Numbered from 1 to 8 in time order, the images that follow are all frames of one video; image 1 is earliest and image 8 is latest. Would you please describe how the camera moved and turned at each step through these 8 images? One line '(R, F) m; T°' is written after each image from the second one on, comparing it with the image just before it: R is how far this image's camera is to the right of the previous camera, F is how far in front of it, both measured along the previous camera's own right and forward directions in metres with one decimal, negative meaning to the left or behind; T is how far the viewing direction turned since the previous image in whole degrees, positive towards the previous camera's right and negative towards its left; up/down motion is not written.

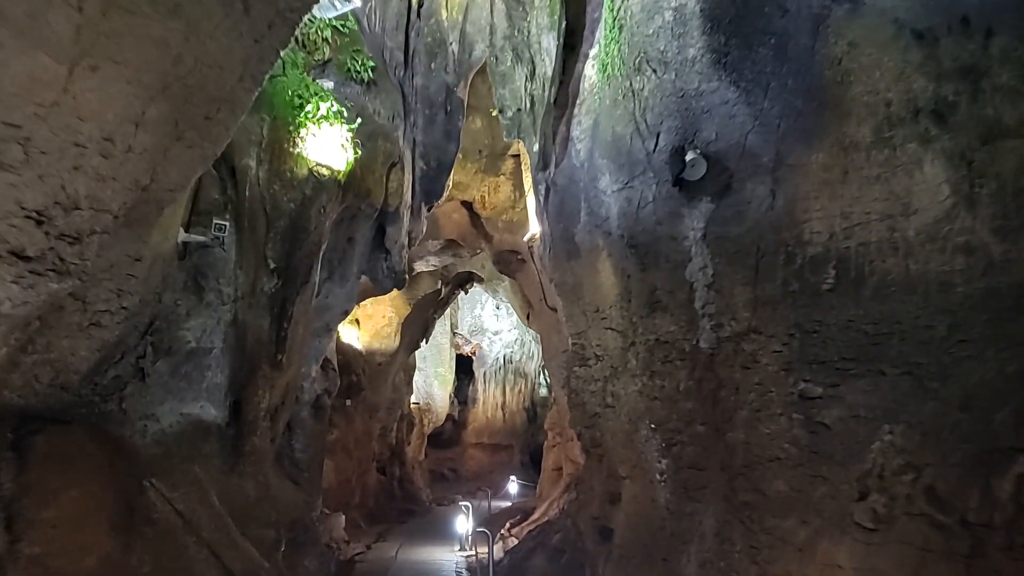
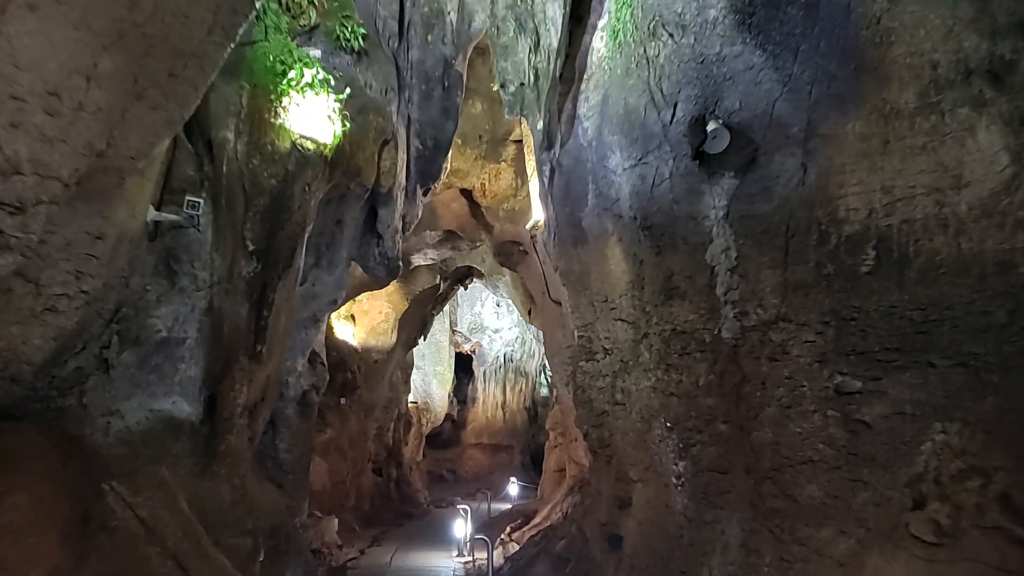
(0.0, +0.5) m; 0°
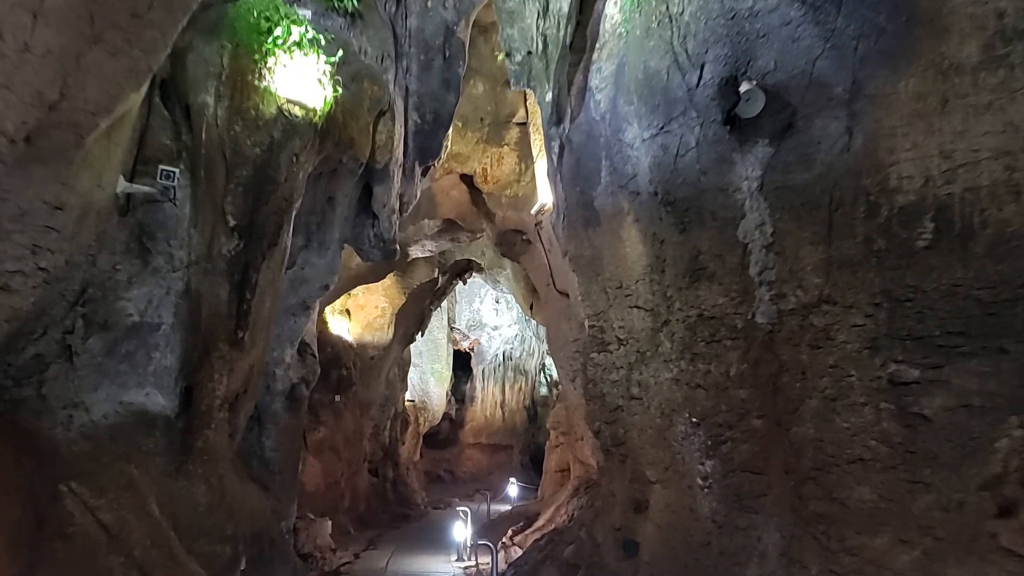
(-0.1, +0.5) m; 0°
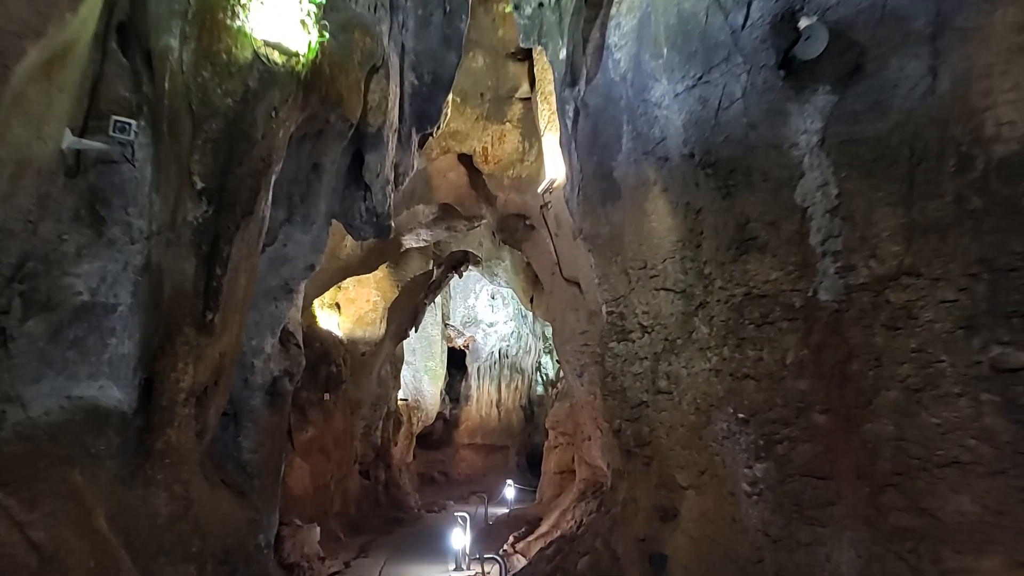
(-0.1, +0.7) m; +1°
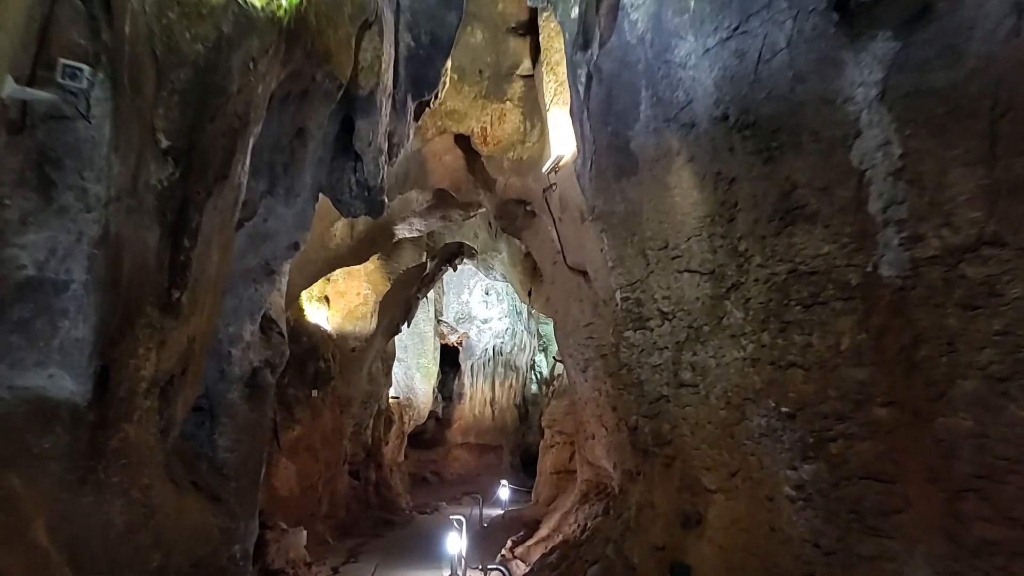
(-0.1, +0.5) m; +1°
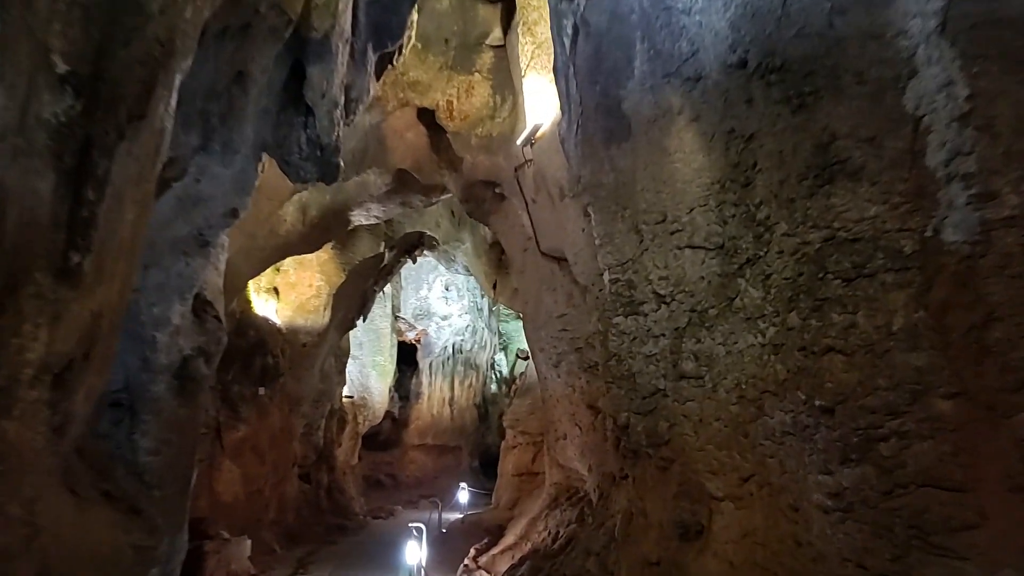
(-0.1, +0.6) m; +3°
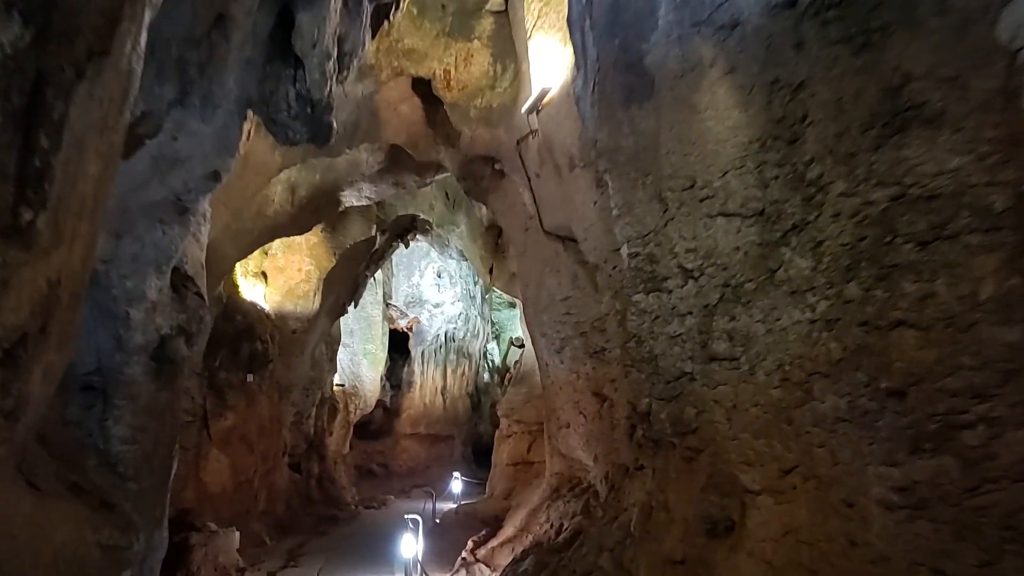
(-0.1, +0.4) m; +1°
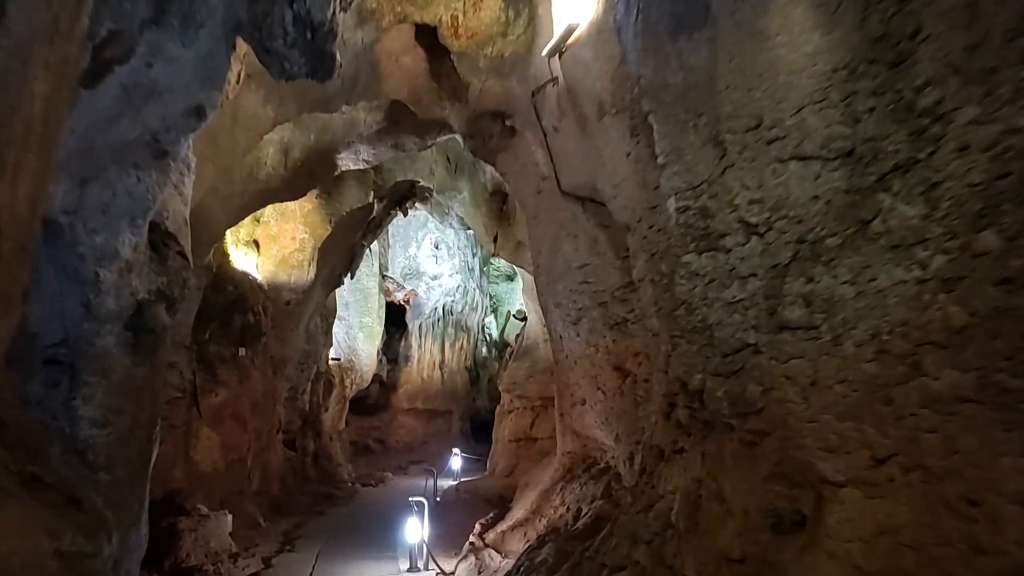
(-0.2, +0.6) m; +1°
